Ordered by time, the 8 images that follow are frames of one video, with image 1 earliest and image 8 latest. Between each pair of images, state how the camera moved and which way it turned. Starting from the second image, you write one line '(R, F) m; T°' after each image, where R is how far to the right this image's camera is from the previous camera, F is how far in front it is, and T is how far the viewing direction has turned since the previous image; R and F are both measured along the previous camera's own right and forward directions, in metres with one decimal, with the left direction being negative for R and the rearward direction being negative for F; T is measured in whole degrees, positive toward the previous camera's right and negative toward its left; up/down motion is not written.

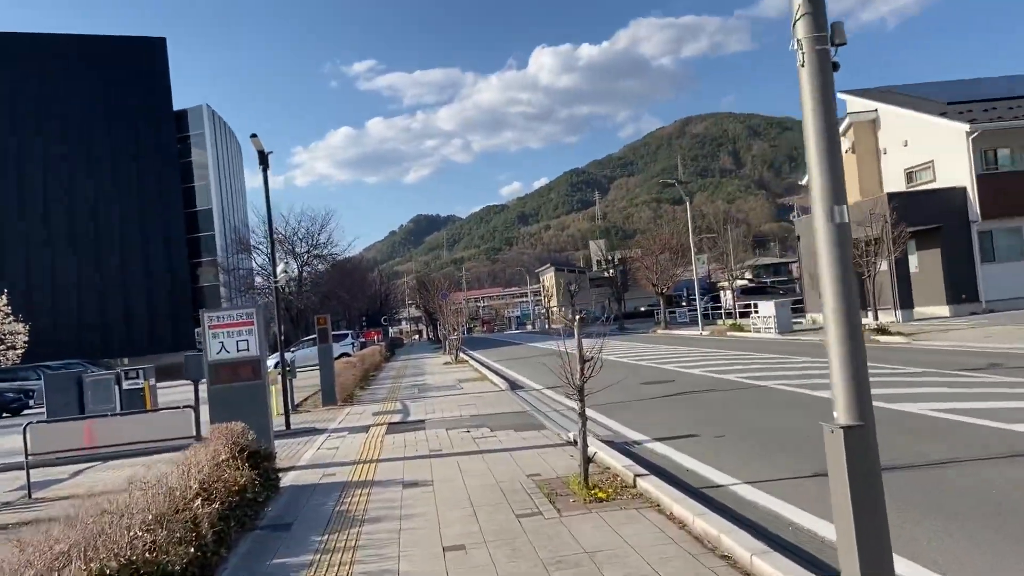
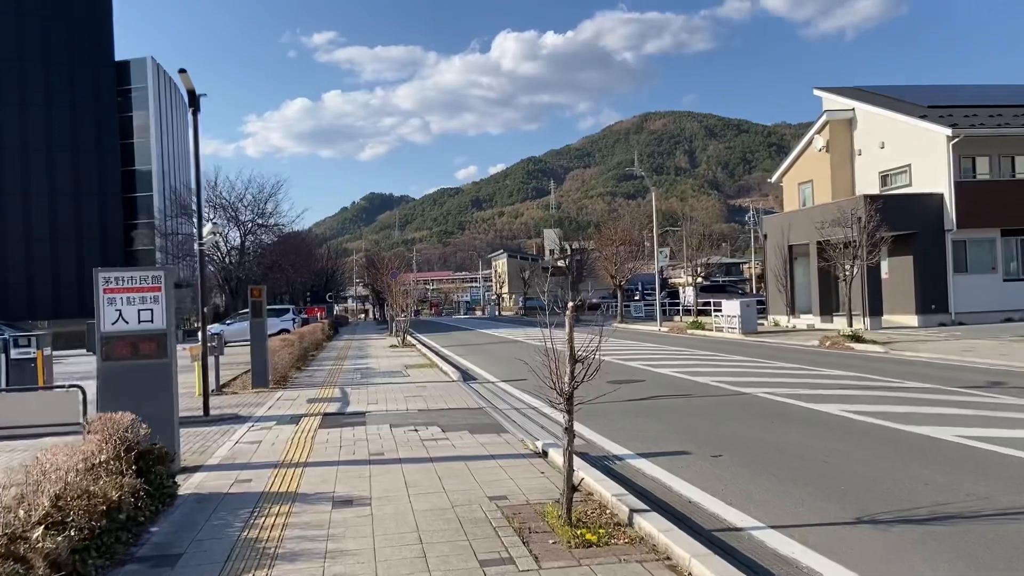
(-0.2, +1.7) m; +4°
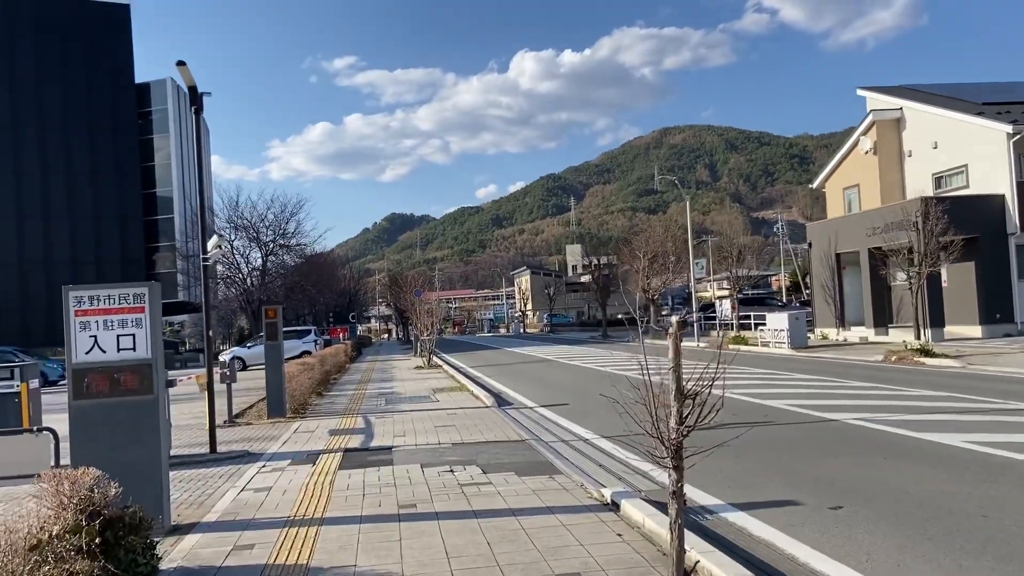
(-0.3, +1.6) m; -2°
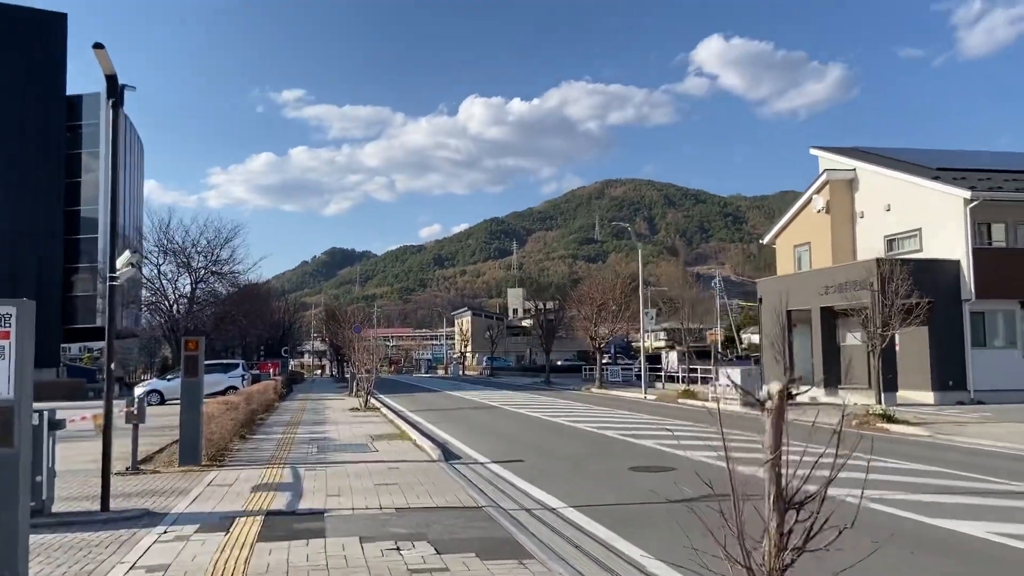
(-0.3, +1.4) m; +4°
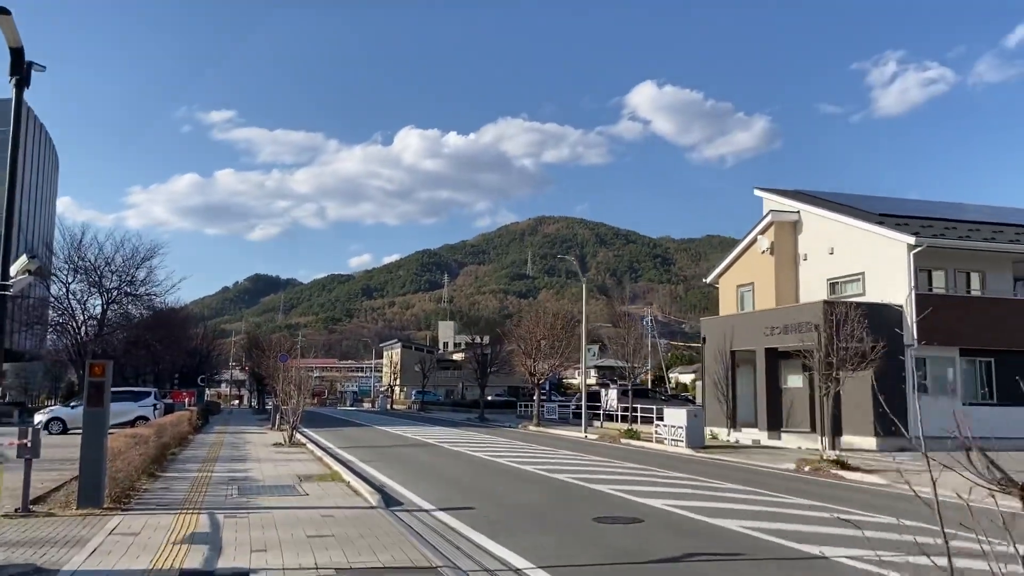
(-0.4, +1.1) m; +5°
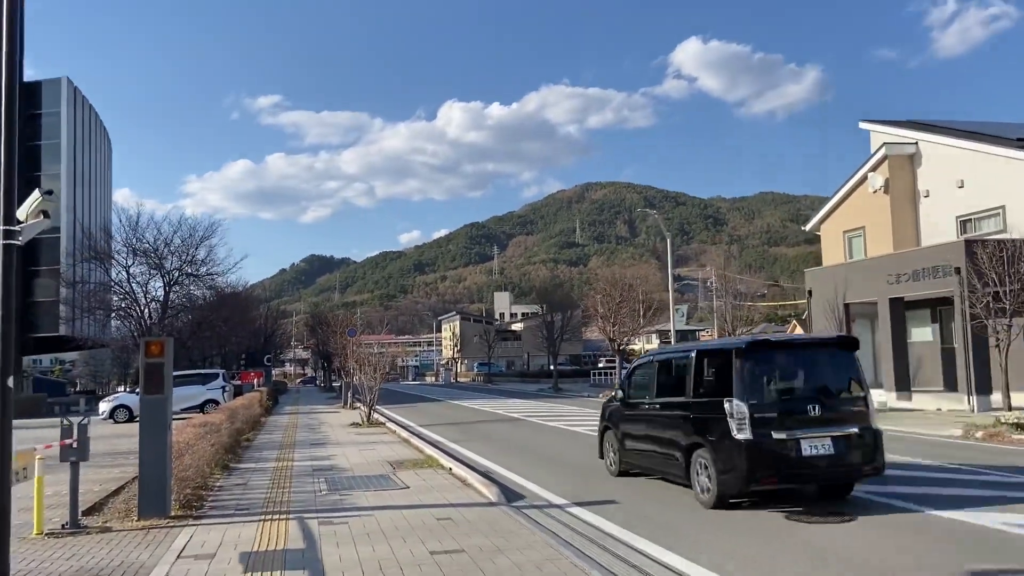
(-1.2, +2.5) m; -4°
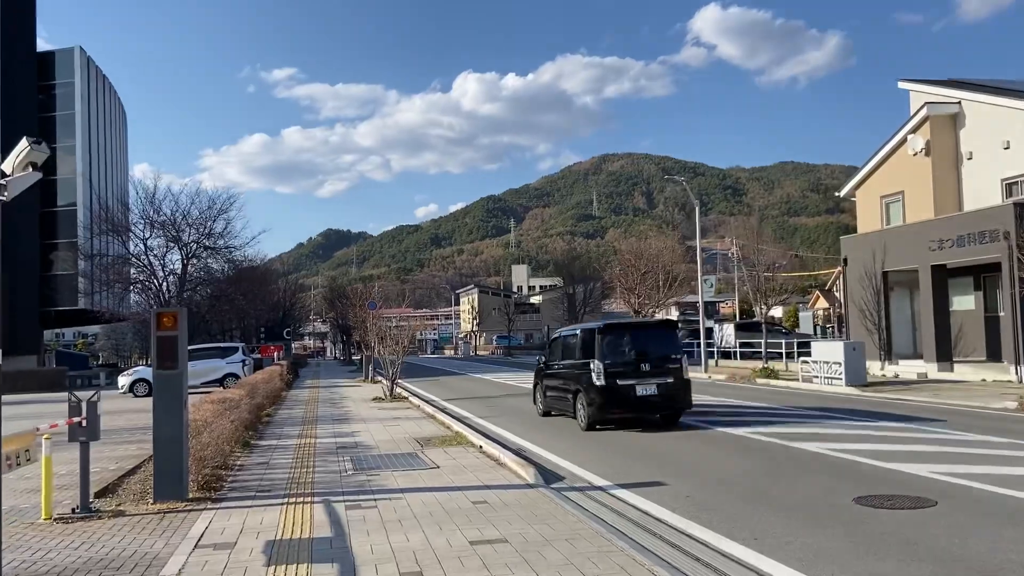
(-0.3, +0.8) m; -1°
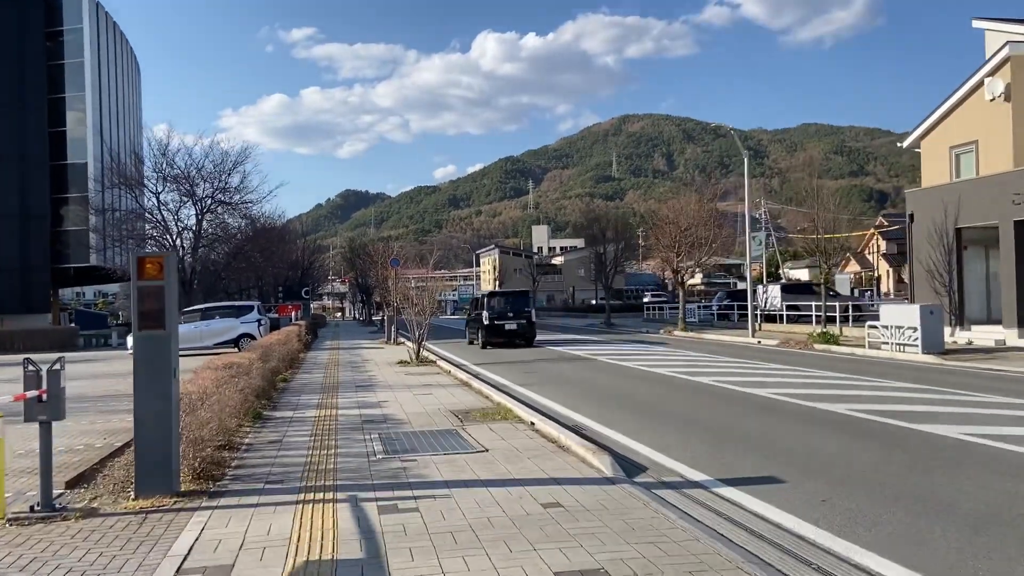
(-0.5, +2.0) m; -1°
